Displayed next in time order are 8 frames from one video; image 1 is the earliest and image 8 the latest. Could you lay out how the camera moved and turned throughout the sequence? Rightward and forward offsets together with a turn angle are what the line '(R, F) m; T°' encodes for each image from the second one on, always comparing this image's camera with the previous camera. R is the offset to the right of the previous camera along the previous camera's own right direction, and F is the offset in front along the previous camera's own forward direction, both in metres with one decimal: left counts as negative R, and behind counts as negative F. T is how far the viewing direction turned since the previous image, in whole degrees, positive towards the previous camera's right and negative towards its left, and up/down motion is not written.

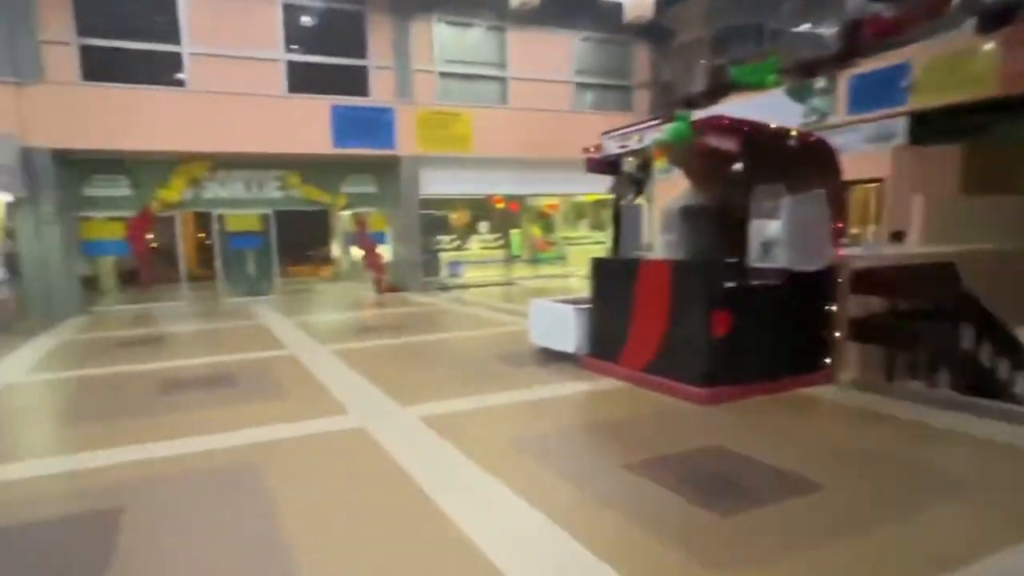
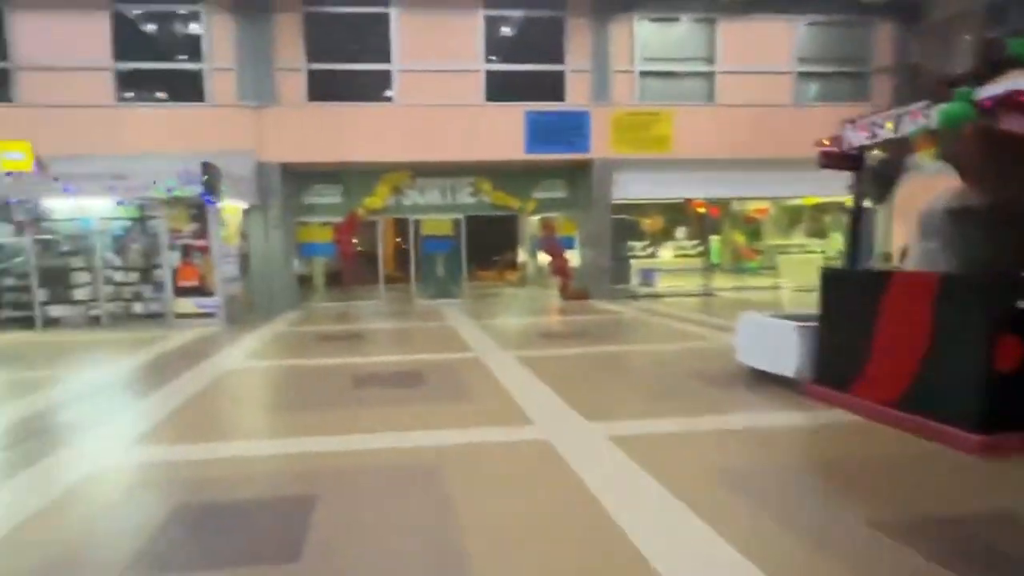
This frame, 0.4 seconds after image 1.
(-0.2, +0.4) m; -16°
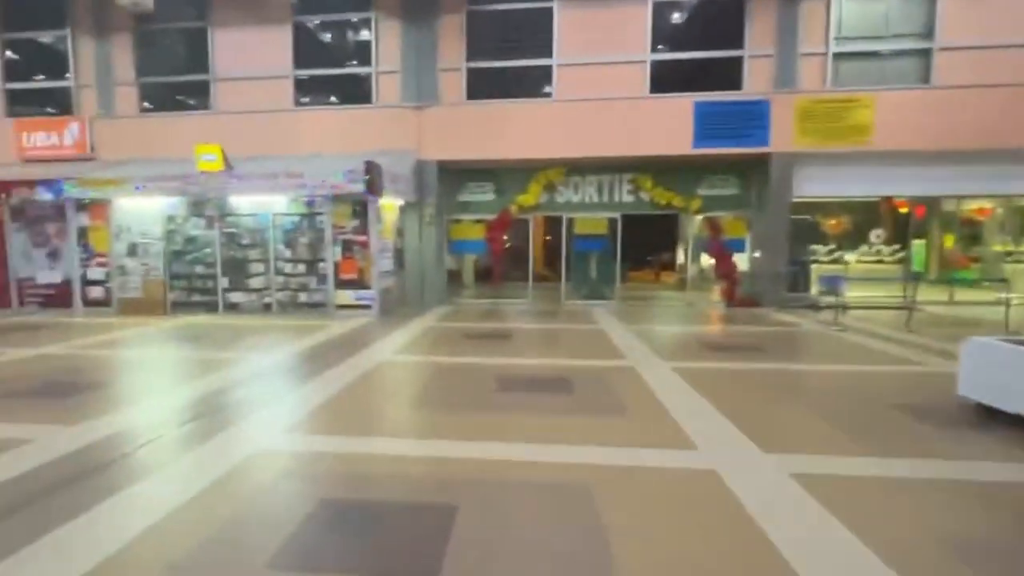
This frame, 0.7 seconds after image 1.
(-0.1, +0.5) m; -13°
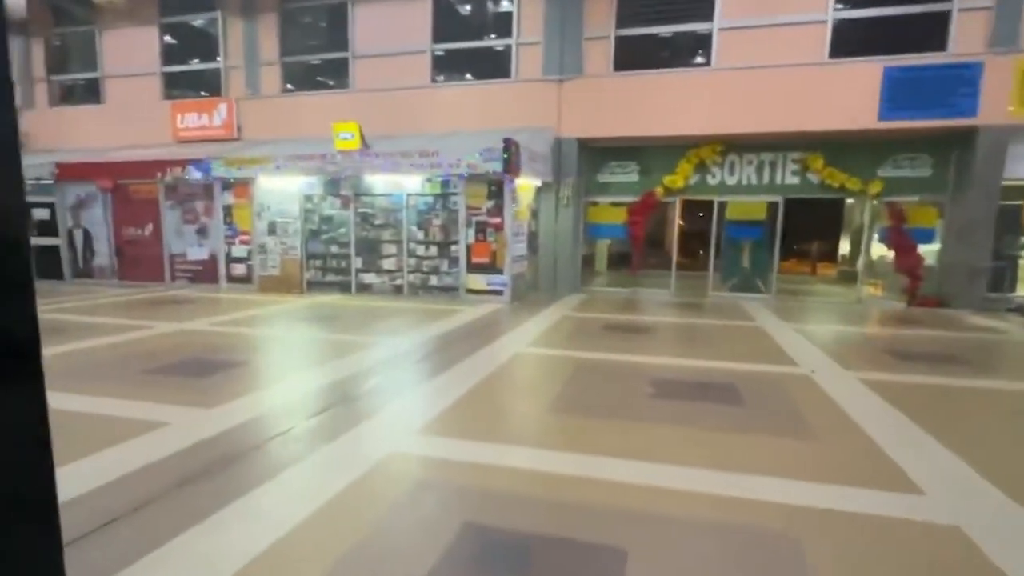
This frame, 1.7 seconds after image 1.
(-0.5, +0.6) m; -9°
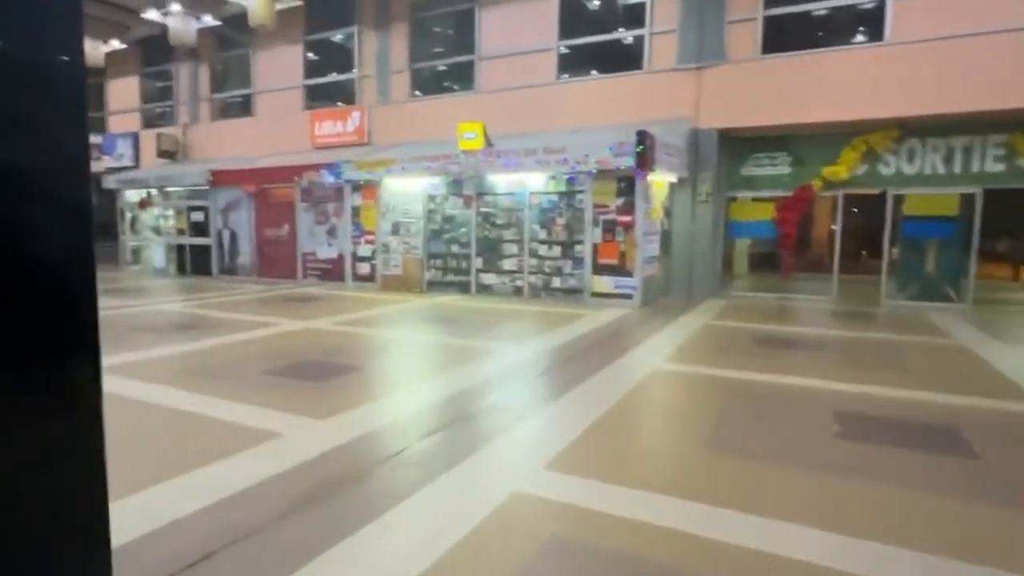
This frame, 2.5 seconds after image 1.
(-0.1, +0.6) m; -11°
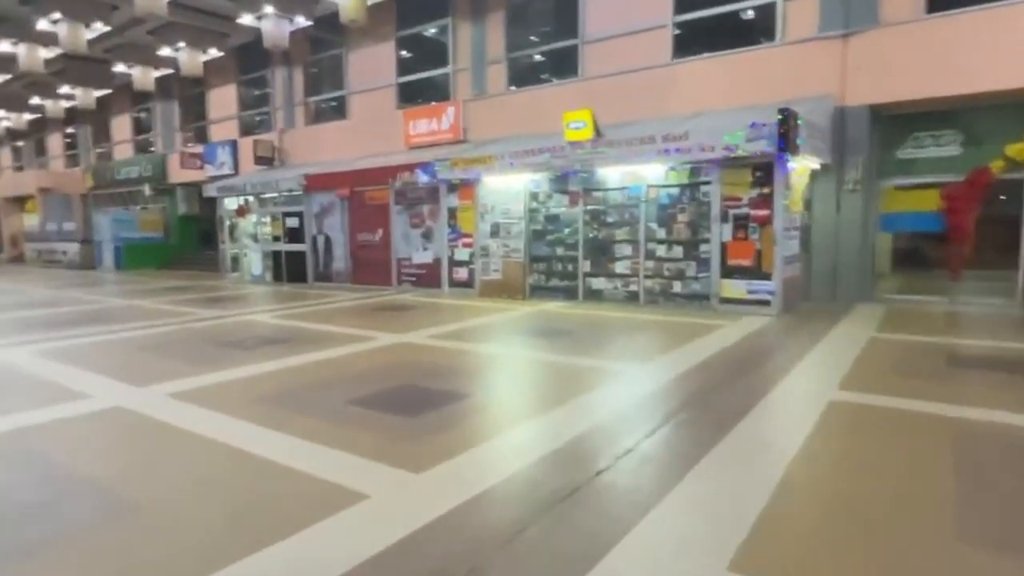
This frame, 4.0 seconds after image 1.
(-0.4, +0.9) m; -7°
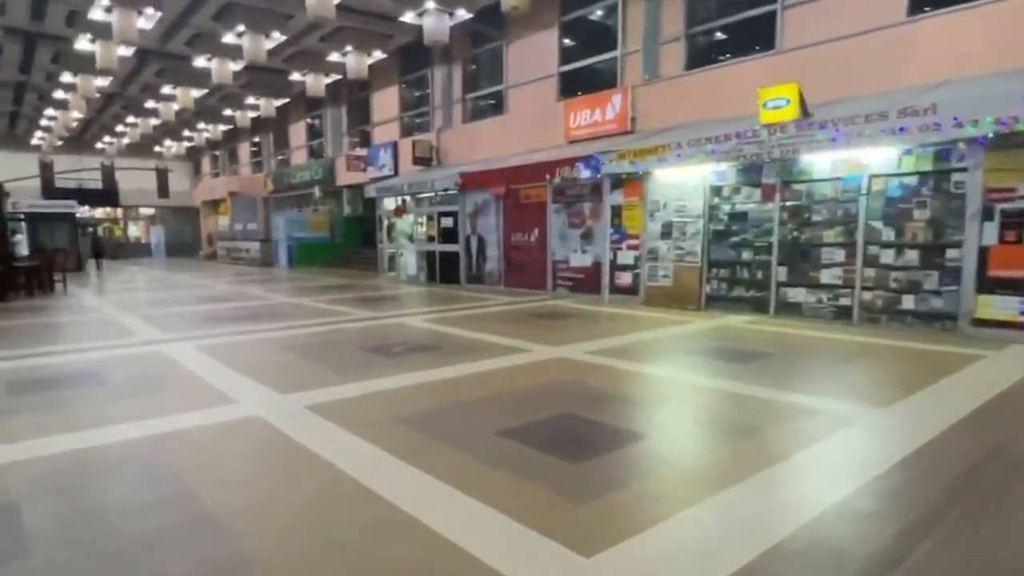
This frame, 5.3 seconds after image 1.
(-0.4, +1.1) m; -13°
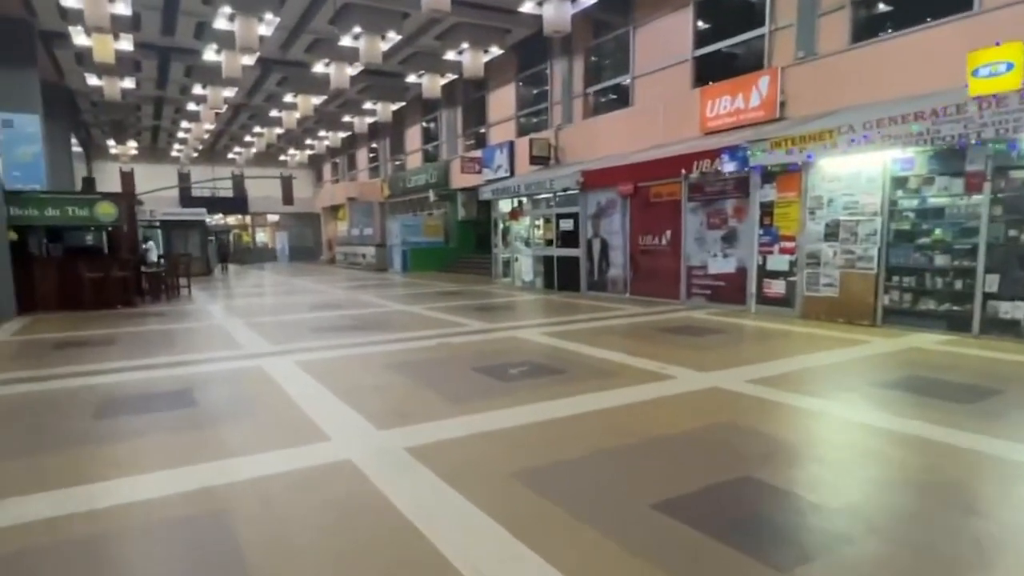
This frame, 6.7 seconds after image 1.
(-0.3, +0.9) m; -10°
